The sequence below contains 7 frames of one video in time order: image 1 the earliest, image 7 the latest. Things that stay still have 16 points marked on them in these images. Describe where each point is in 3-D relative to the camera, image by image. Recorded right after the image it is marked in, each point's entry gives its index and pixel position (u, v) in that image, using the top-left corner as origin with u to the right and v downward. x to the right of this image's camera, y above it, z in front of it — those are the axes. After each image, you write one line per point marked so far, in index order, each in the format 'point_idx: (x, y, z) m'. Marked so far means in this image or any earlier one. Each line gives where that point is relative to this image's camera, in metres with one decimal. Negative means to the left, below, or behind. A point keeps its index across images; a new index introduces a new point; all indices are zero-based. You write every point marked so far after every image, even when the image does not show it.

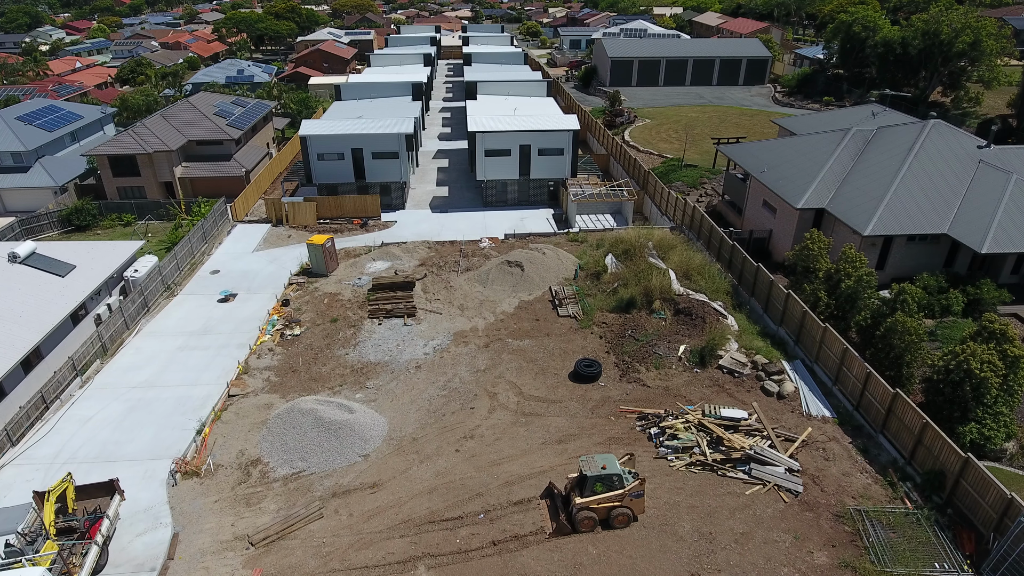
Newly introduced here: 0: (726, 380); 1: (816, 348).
0: (+6.2, -2.7, +18.4) m
1: (+8.8, -1.7, +18.6) m
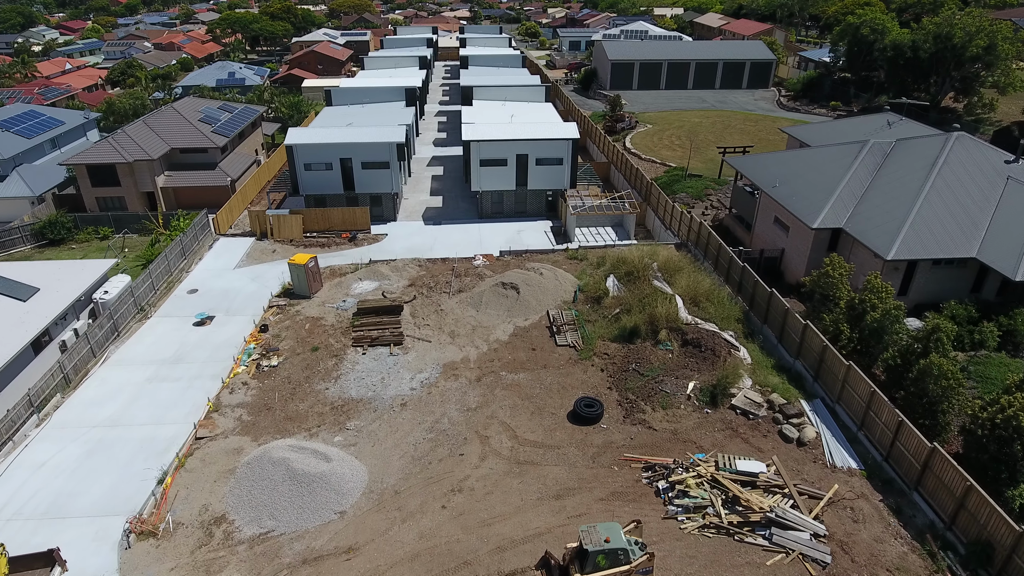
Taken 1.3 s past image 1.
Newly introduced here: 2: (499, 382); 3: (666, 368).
0: (+6.0, -3.5, +16.7) m
1: (+8.7, -2.6, +17.0) m
2: (-0.4, -2.9, +19.3) m
3: (+4.5, -2.3, +18.7) m
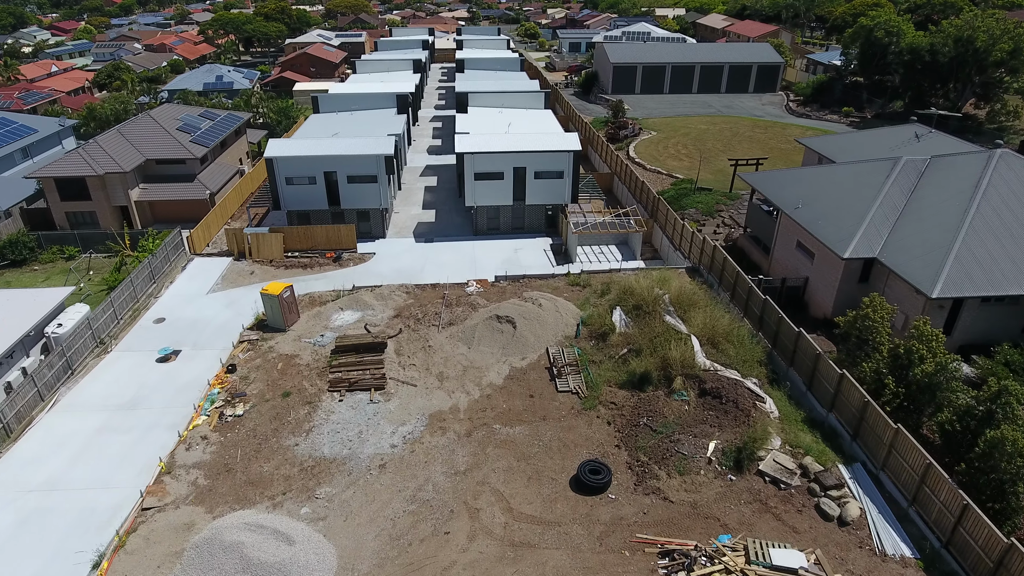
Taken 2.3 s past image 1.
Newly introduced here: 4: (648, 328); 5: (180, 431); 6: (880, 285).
0: (+5.8, -4.7, +14.4) m
1: (+8.5, -3.8, +14.7) m
2: (-0.5, -4.0, +17.0) m
3: (+4.4, -3.5, +16.4) m
4: (+4.2, -1.3, +19.8) m
5: (-9.5, -4.1, +18.3) m
6: (+11.5, +0.1, +20.0) m
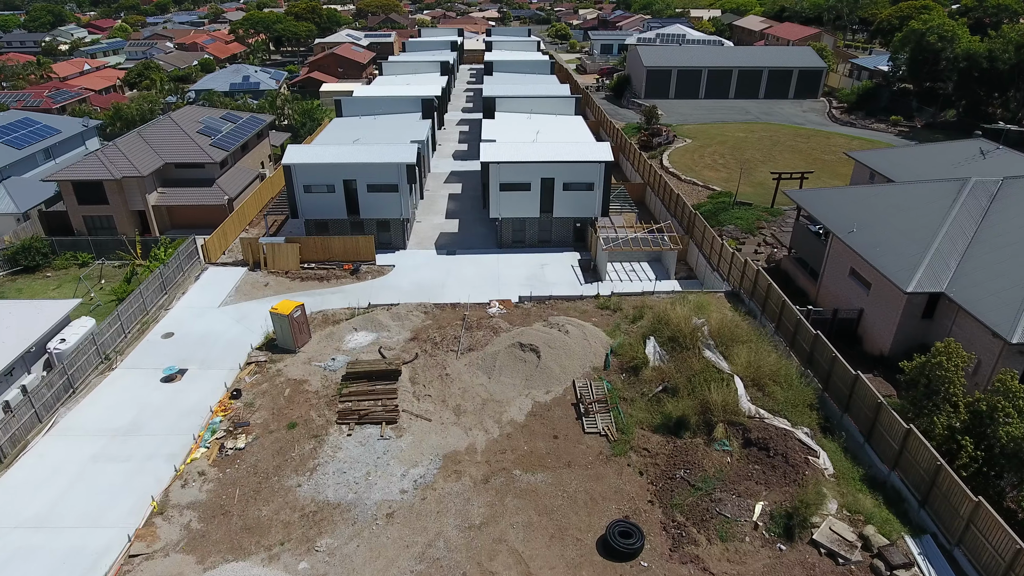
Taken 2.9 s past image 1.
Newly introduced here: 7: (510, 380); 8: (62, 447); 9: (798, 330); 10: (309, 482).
0: (+6.2, -5.6, +12.6) m
1: (+8.9, -4.7, +12.8) m
2: (0.0, -4.8, +15.5) m
3: (+4.8, -4.4, +14.6) m
4: (+4.9, -2.1, +18.0) m
5: (-8.9, -4.7, +17.1) m
6: (+12.2, -1.0, +17.9) m
7: (-0.1, -2.8, +19.2) m
8: (-12.8, -4.5, +18.2) m
9: (+8.6, -1.3, +19.3) m
10: (-5.0, -4.8, +15.8) m
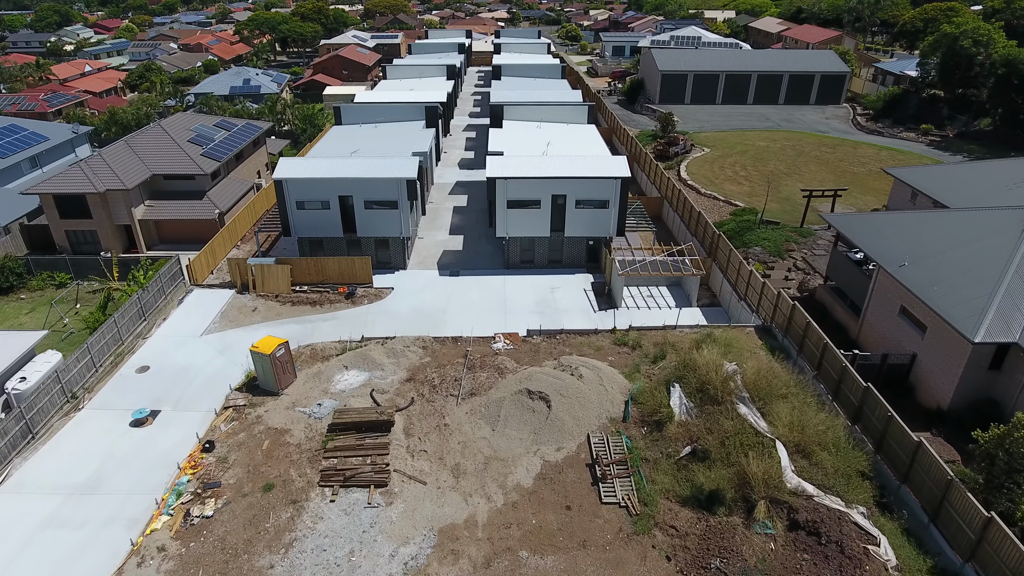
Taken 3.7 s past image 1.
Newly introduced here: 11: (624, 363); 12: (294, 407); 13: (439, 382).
0: (+6.3, -6.7, +10.4) m
1: (+9.0, -5.9, +10.5) m
2: (+0.1, -5.9, +13.3) m
3: (+5.0, -5.5, +12.4) m
4: (+5.0, -3.3, +15.7) m
5: (-8.8, -5.7, +15.0) m
6: (+12.4, -2.1, +15.6) m
7: (+0.1, -3.9, +17.0) m
8: (-12.6, -5.5, +16.2) m
9: (+8.8, -2.4, +17.0) m
10: (-4.9, -5.9, +13.7) m
11: (+3.5, -2.3, +19.9) m
12: (-6.3, -3.4, +18.6) m
13: (-2.2, -2.9, +19.3) m
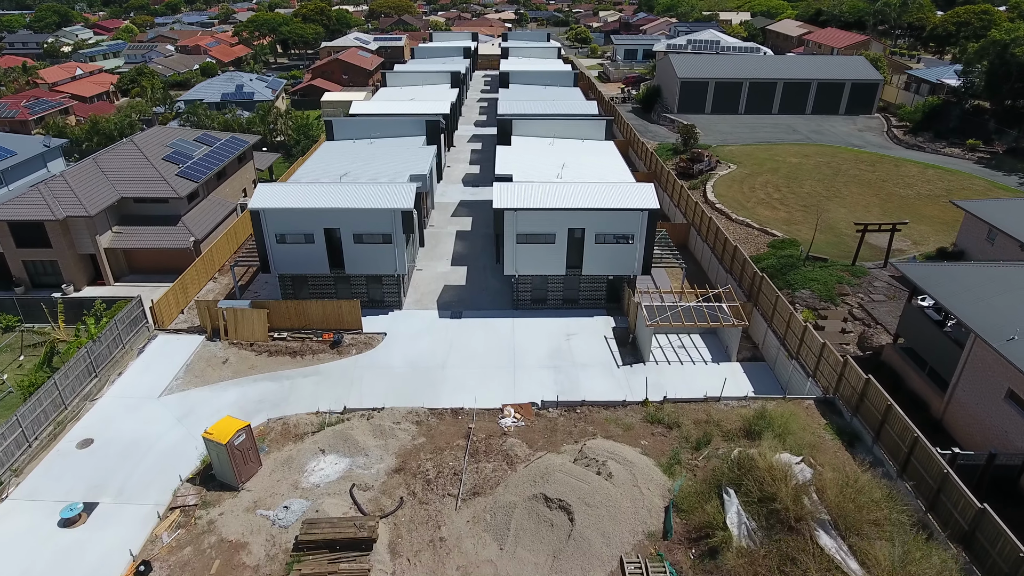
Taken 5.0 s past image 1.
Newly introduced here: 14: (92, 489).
0: (+6.5, -8.6, +6.7) m
1: (+9.2, -7.7, +6.8) m
2: (+0.3, -7.7, +9.7) m
3: (+5.2, -7.3, +8.8) m
4: (+5.3, -5.1, +12.1) m
5: (-8.5, -7.5, +11.5) m
6: (+12.6, -4.0, +11.9) m
7: (+0.4, -5.7, +13.4) m
8: (-12.4, -7.2, +12.7) m
9: (+9.1, -4.2, +13.4) m
10: (-4.7, -7.6, +10.2) m
11: (+3.8, -4.1, +16.4) m
12: (-6.0, -5.2, +15.1) m
13: (-1.9, -4.6, +15.8) m
14: (-11.1, -5.3, +17.0) m
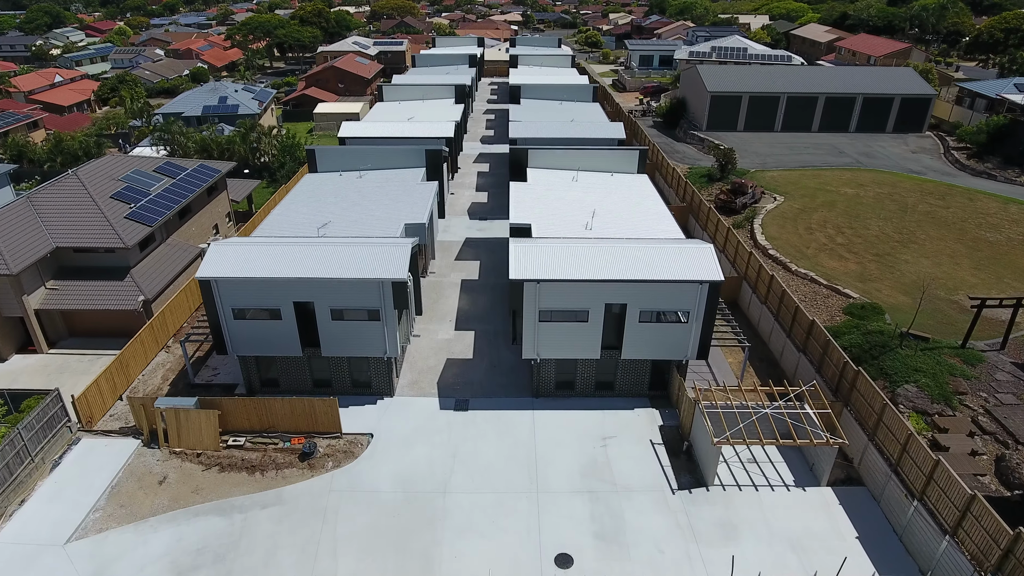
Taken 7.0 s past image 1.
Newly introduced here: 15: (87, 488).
0: (+7.0, -11.3, +1.5) m
1: (+9.7, -10.5, +1.6) m
2: (+0.9, -10.4, +4.5) m
3: (+5.7, -10.0, +3.5) m
4: (+5.9, -7.8, +6.9) m
5: (-8.0, -10.1, +6.3) m
6: (+13.2, -6.7, +6.7) m
7: (+0.9, -8.4, +8.2) m
8: (-11.9, -9.9, +7.5) m
9: (+9.6, -7.0, +8.1) m
10: (-4.2, -10.3, +5.0) m
11: (+4.4, -6.8, +11.1) m
12: (-5.5, -7.9, +9.8) m
13: (-1.4, -7.3, +10.6) m
14: (-10.5, -8.0, +11.8) m
15: (-11.4, -5.3, +17.1) m
